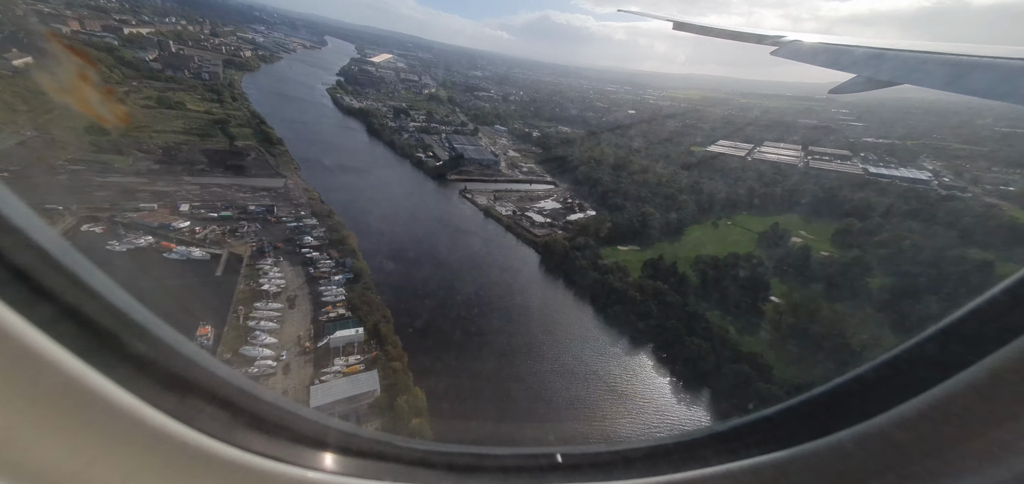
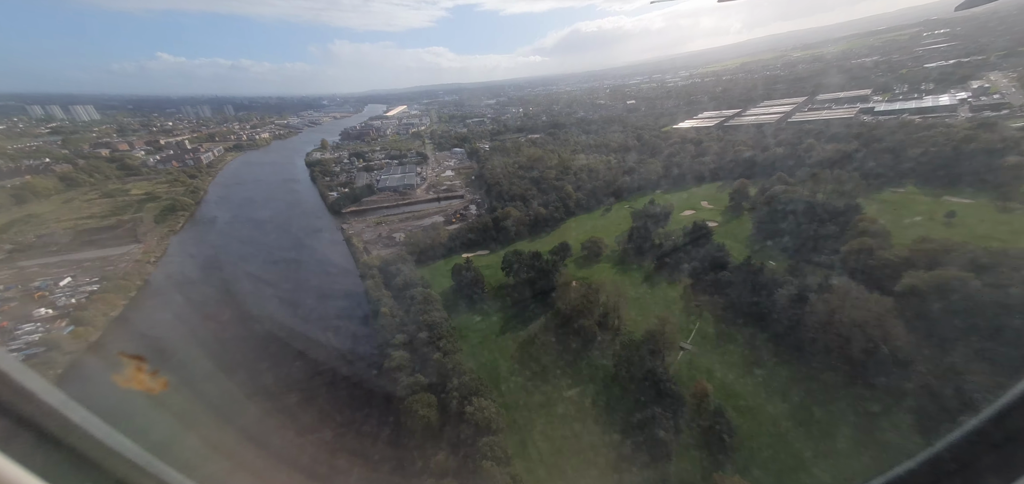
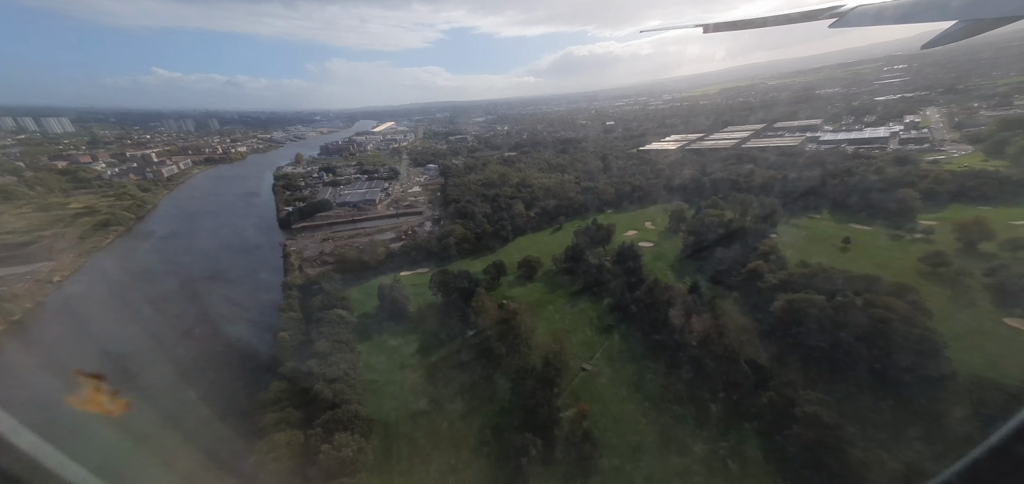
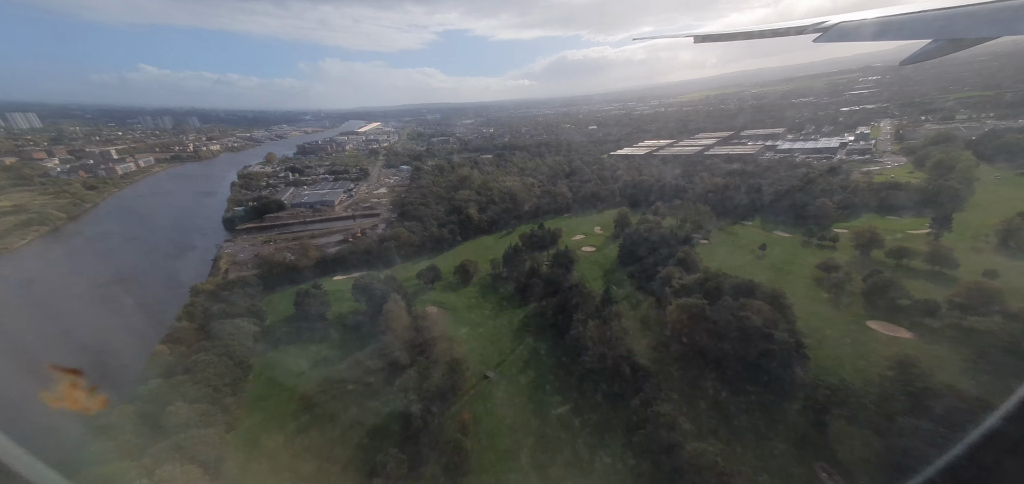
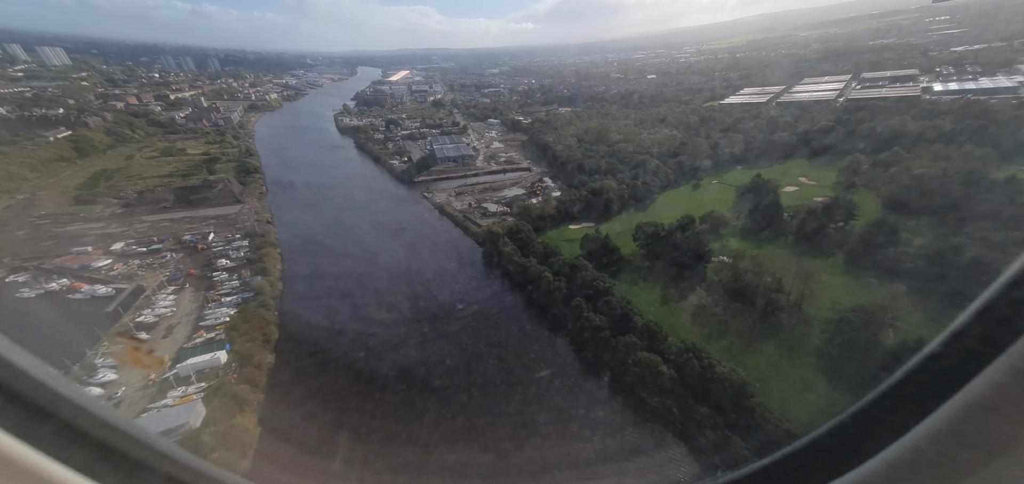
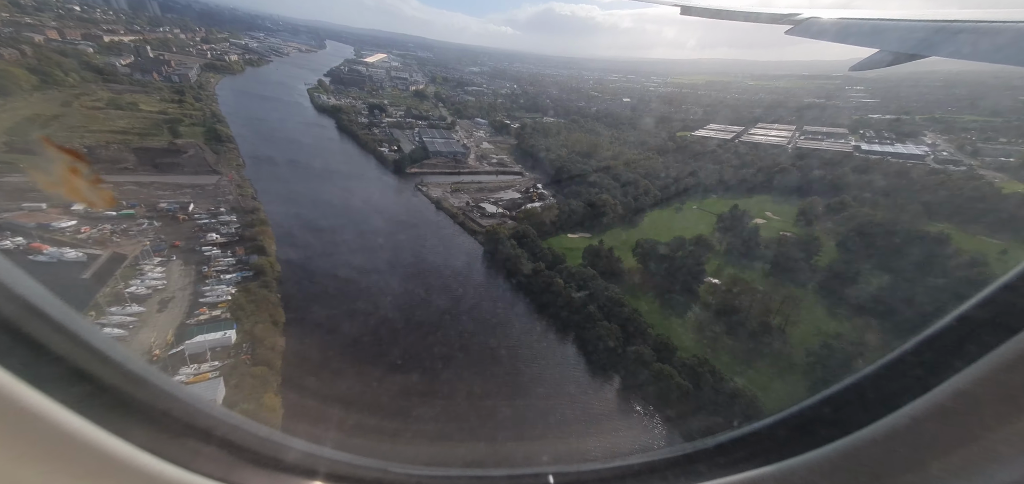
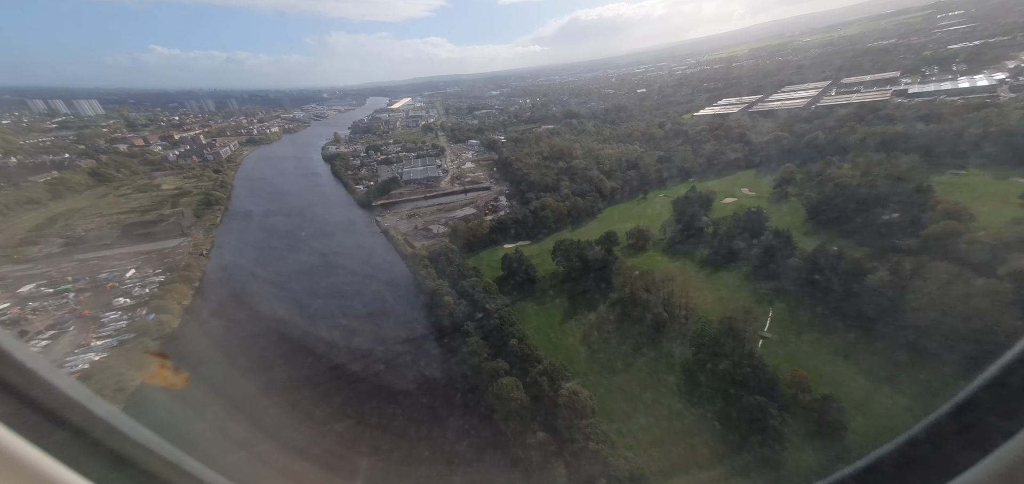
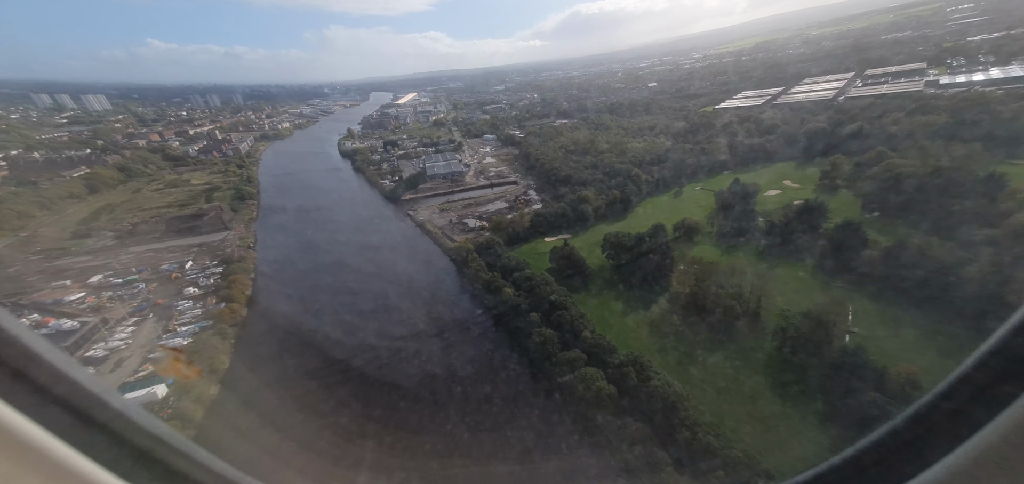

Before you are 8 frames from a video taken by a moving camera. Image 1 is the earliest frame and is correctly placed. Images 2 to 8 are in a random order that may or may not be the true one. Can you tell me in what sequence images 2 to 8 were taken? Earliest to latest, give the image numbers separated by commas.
6, 5, 8, 7, 2, 3, 4
